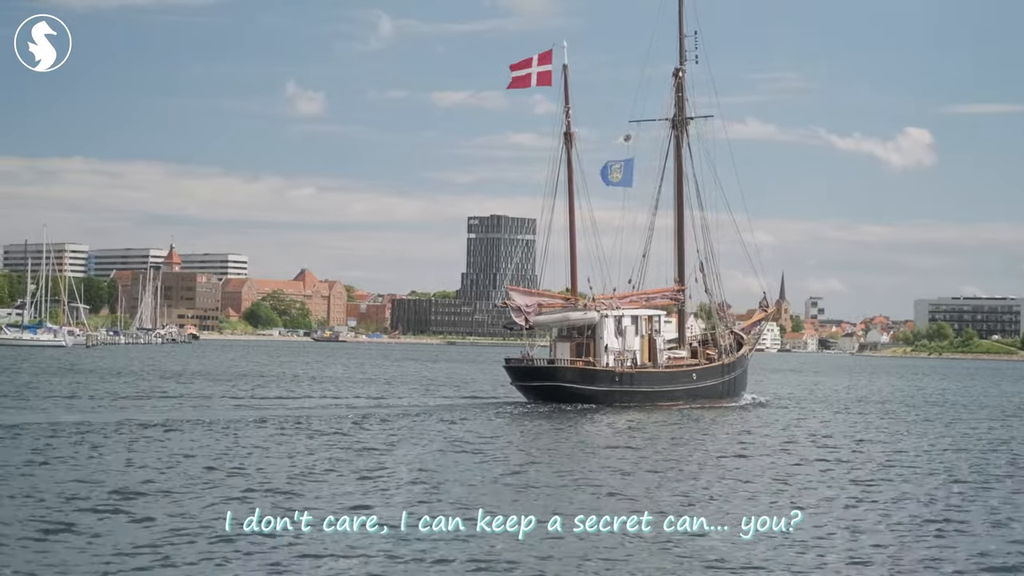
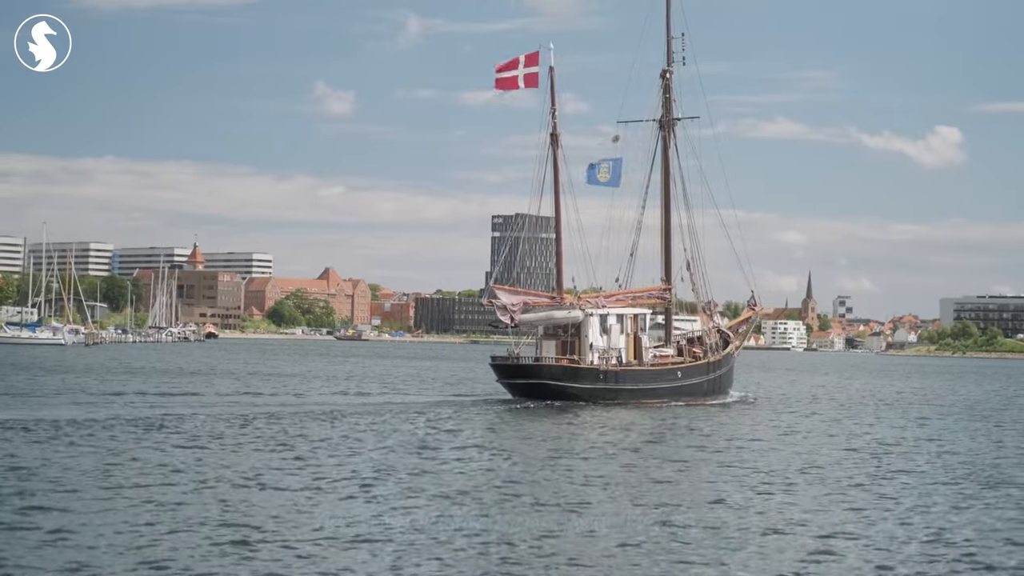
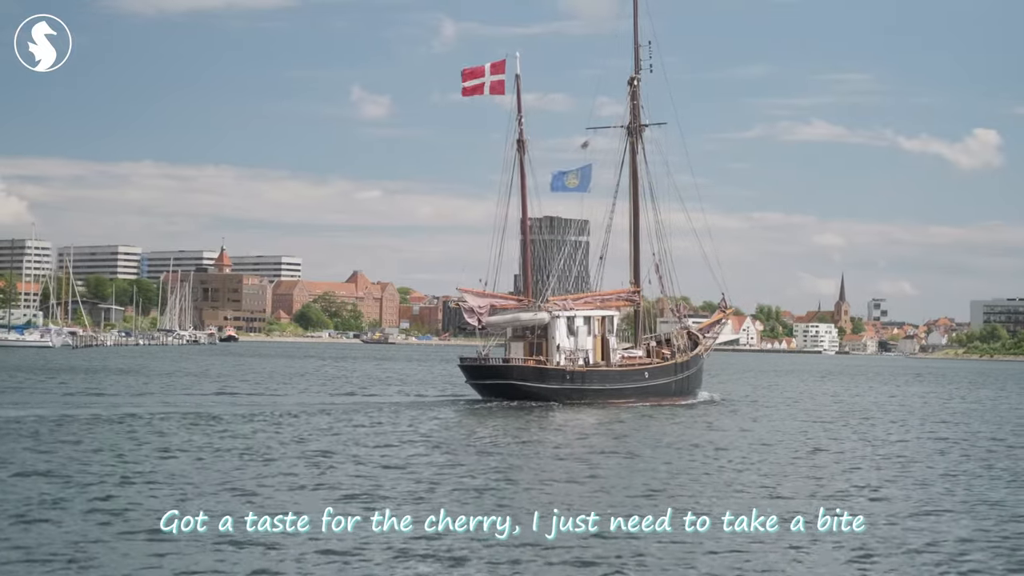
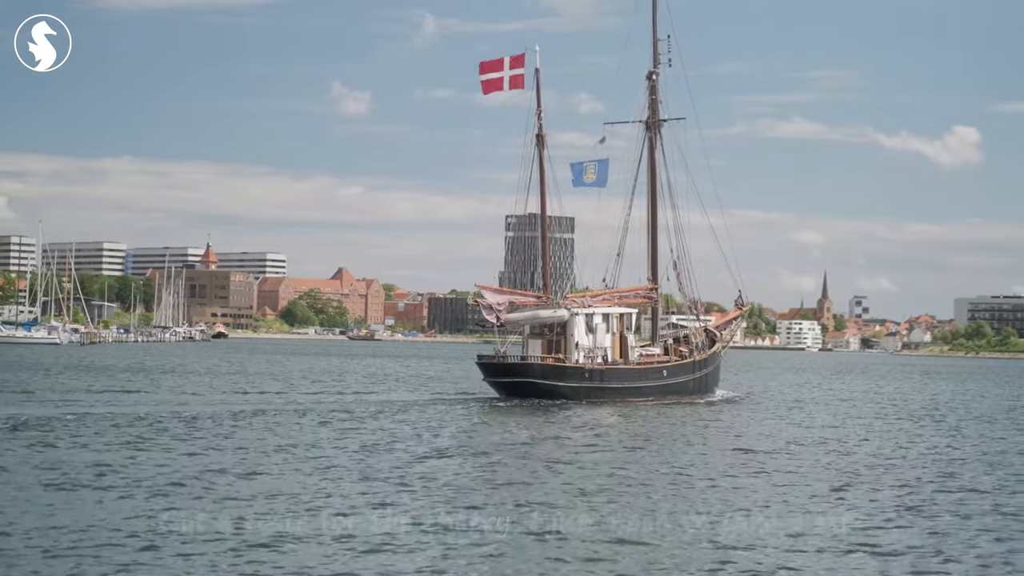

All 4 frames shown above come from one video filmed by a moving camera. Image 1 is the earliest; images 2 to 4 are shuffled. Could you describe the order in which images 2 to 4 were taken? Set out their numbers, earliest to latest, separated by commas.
2, 4, 3
